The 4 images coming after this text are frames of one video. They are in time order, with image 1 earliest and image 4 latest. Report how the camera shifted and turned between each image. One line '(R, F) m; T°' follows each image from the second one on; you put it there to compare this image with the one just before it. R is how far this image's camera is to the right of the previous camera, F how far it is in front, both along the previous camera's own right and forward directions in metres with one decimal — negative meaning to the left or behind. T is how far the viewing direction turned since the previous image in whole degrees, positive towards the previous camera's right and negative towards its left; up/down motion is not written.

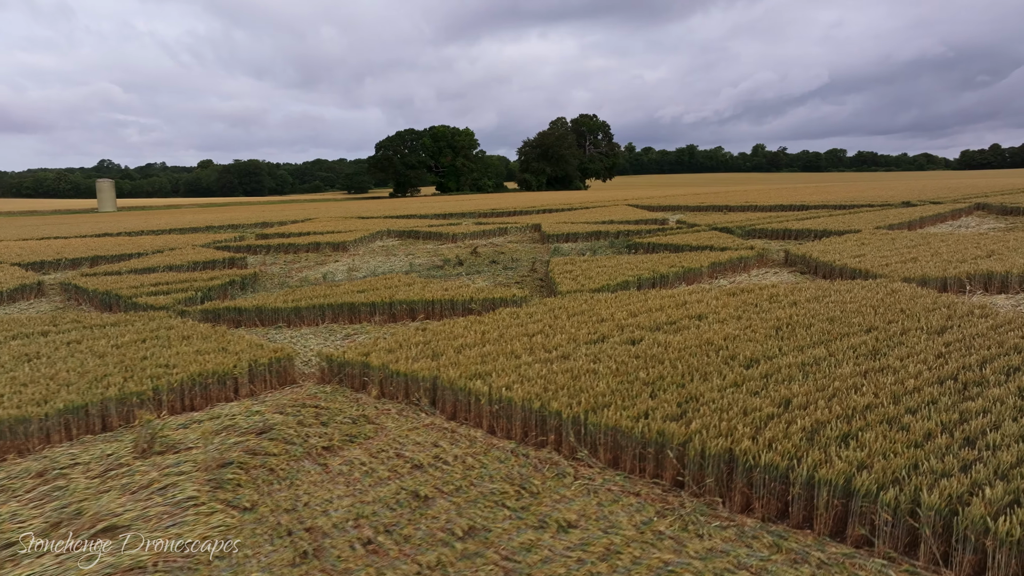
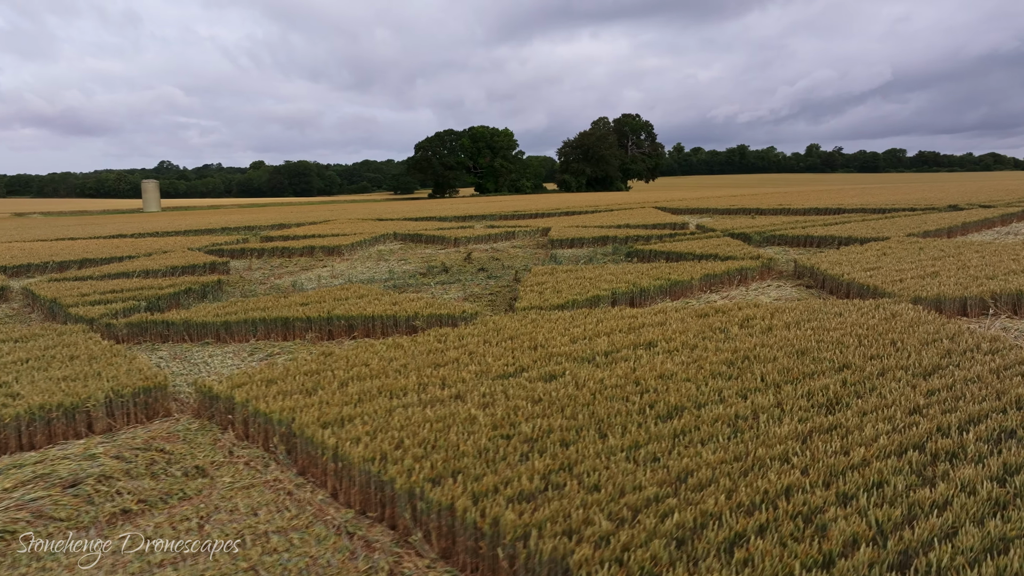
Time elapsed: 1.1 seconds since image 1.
(+0.9, +0.8) m; -4°
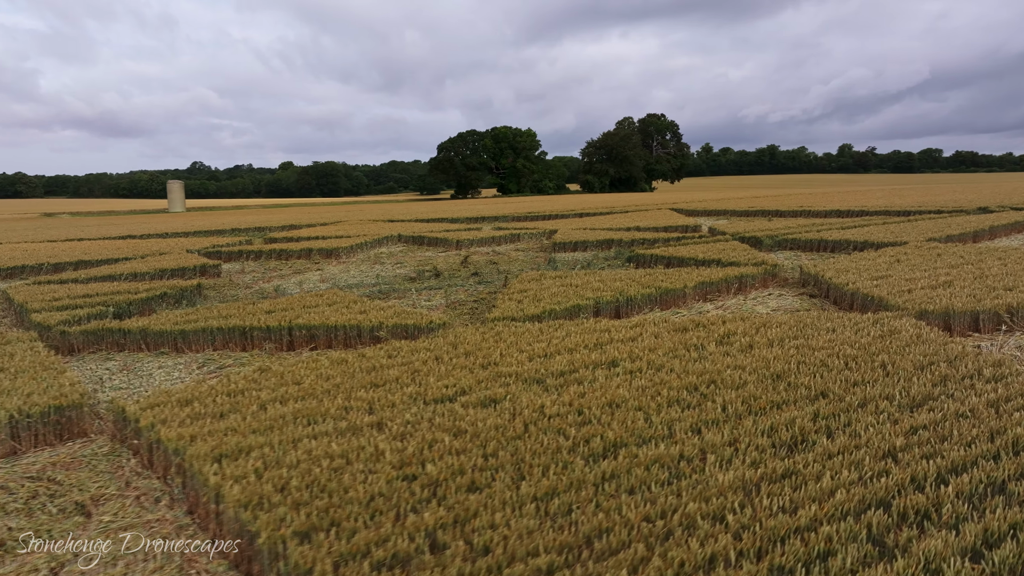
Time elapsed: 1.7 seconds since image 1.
(+0.5, +0.5) m; -2°
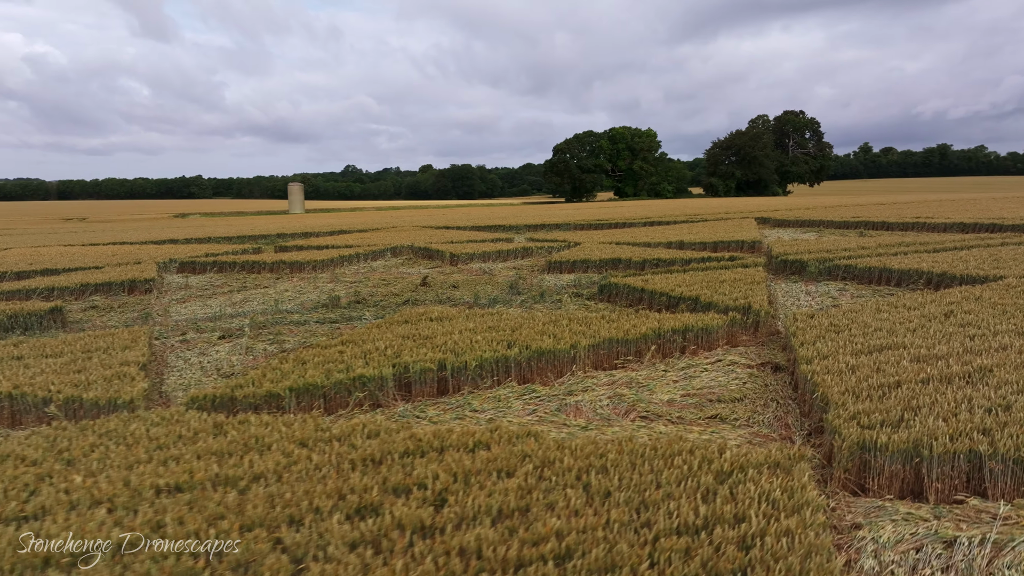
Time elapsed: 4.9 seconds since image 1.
(+2.3, +2.5) m; -11°
